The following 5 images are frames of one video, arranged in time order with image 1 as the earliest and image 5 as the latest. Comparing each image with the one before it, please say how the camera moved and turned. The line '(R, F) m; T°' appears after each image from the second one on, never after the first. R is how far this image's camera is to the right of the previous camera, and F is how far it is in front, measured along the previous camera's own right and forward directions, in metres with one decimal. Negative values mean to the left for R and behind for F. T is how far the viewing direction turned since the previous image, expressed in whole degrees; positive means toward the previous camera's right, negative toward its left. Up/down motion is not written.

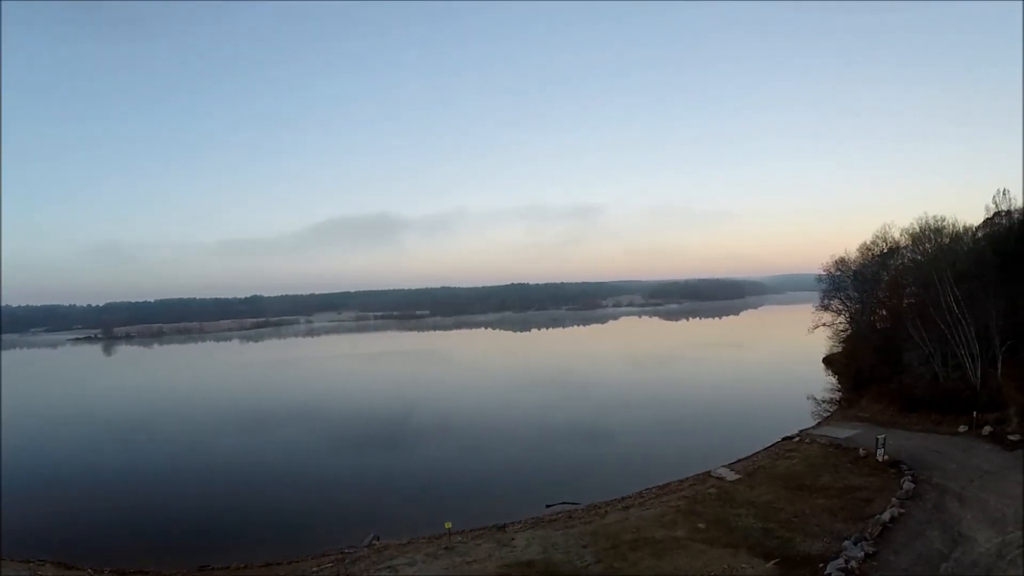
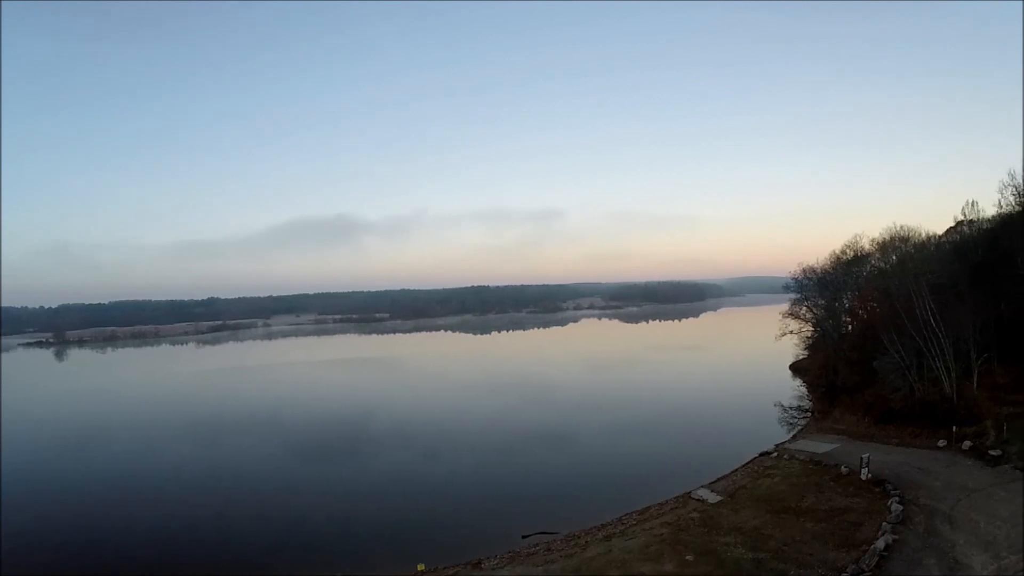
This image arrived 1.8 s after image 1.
(-0.2, +0.9) m; +4°
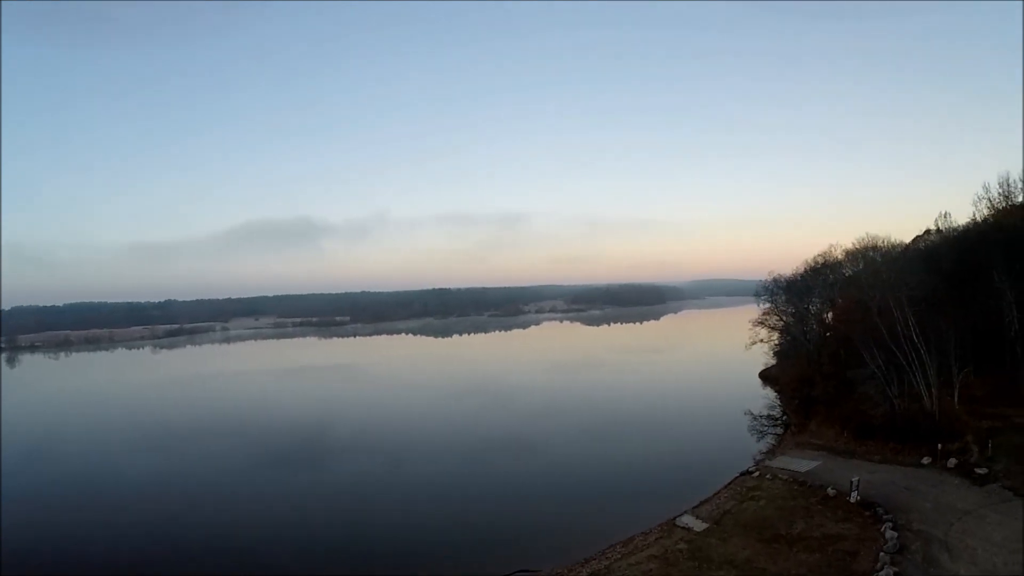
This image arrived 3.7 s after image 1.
(-0.3, +1.0) m; +4°
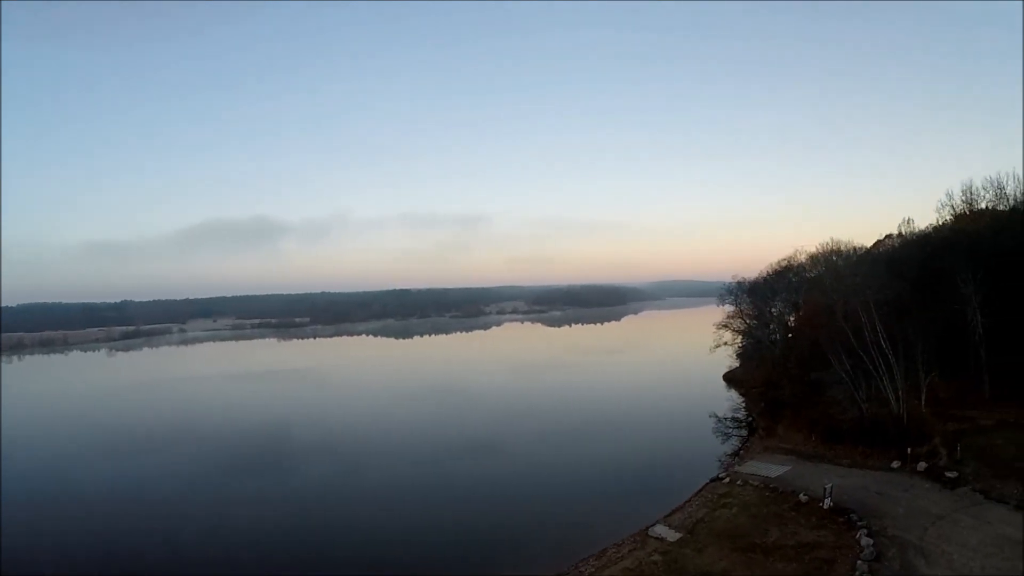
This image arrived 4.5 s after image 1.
(-0.2, +0.7) m; +4°
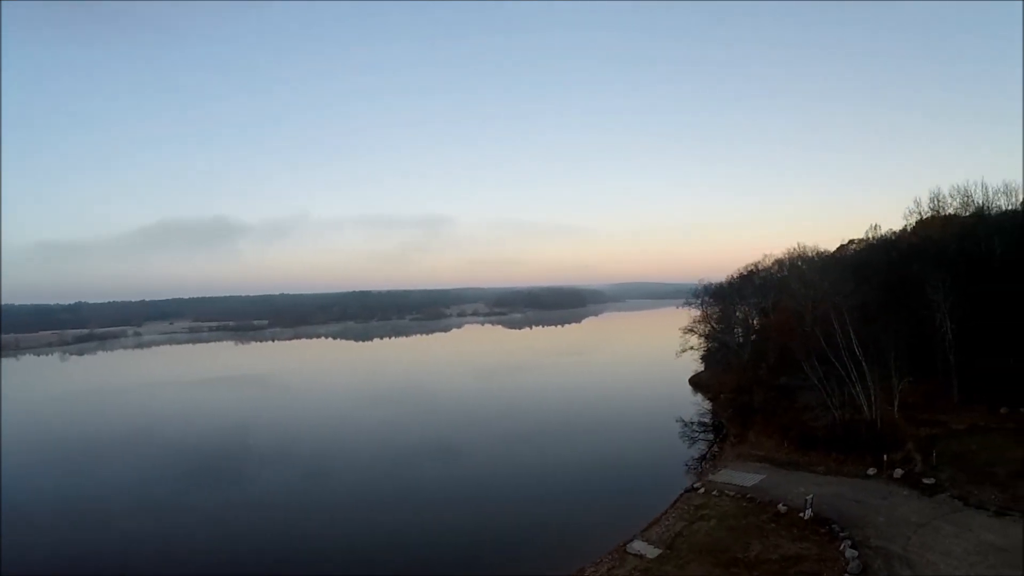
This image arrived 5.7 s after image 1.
(-0.3, +0.8) m; +4°
